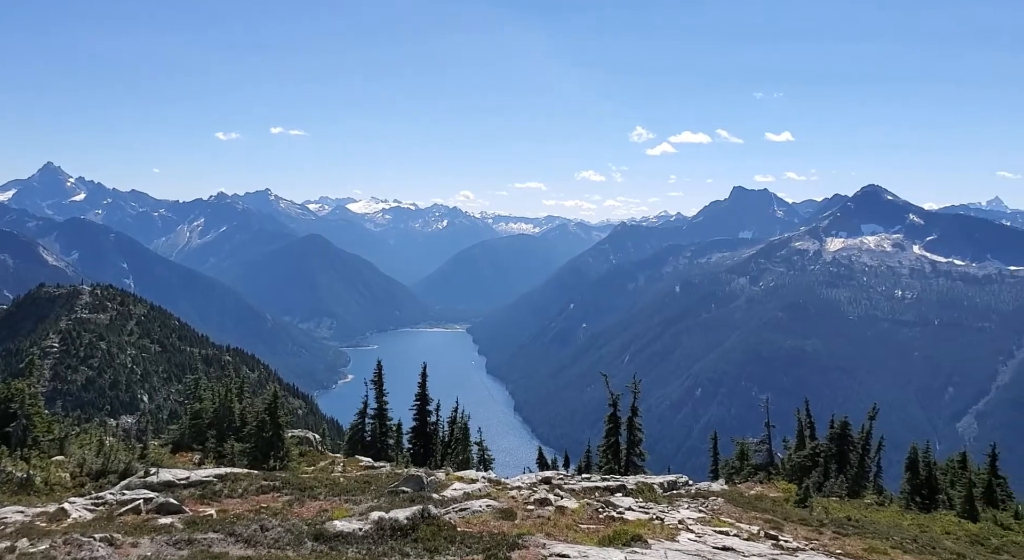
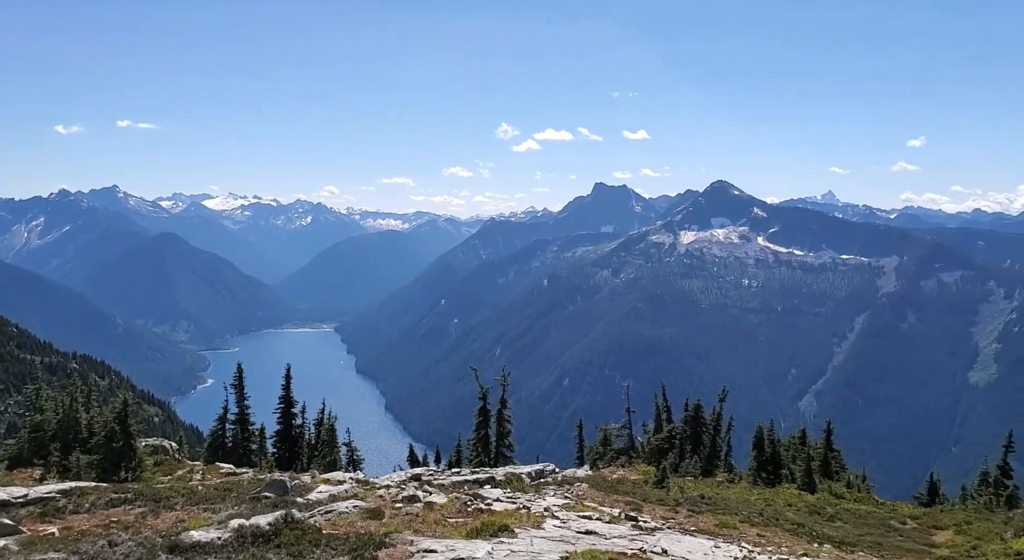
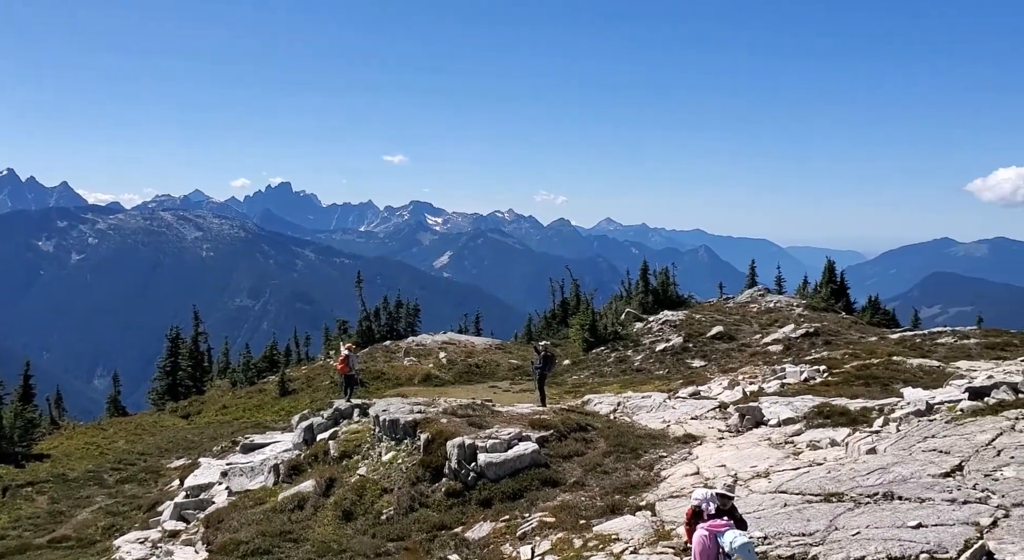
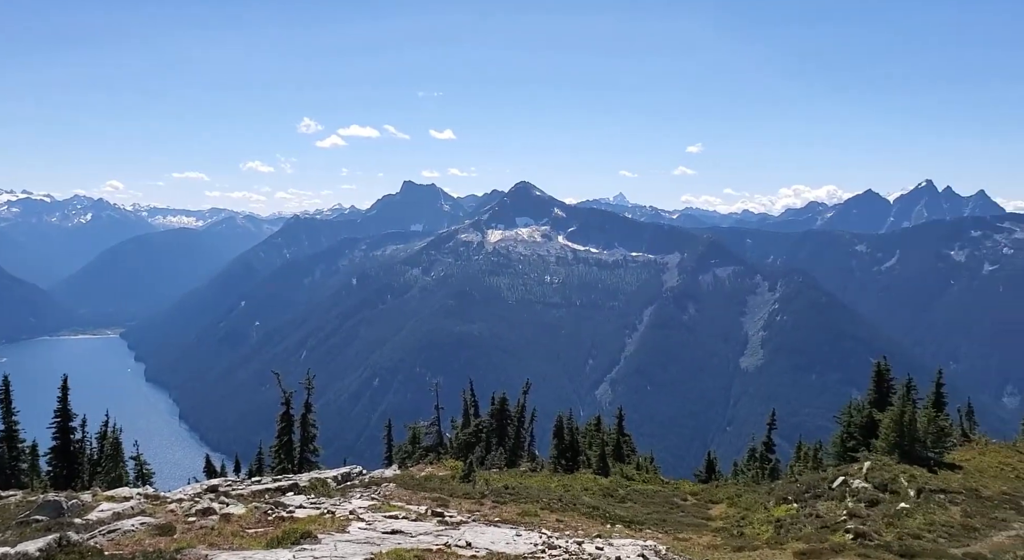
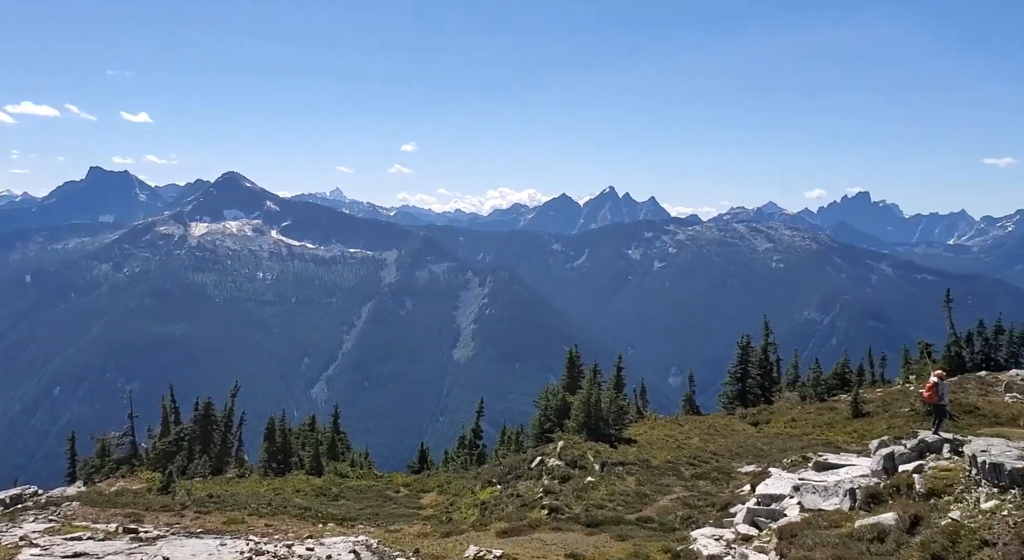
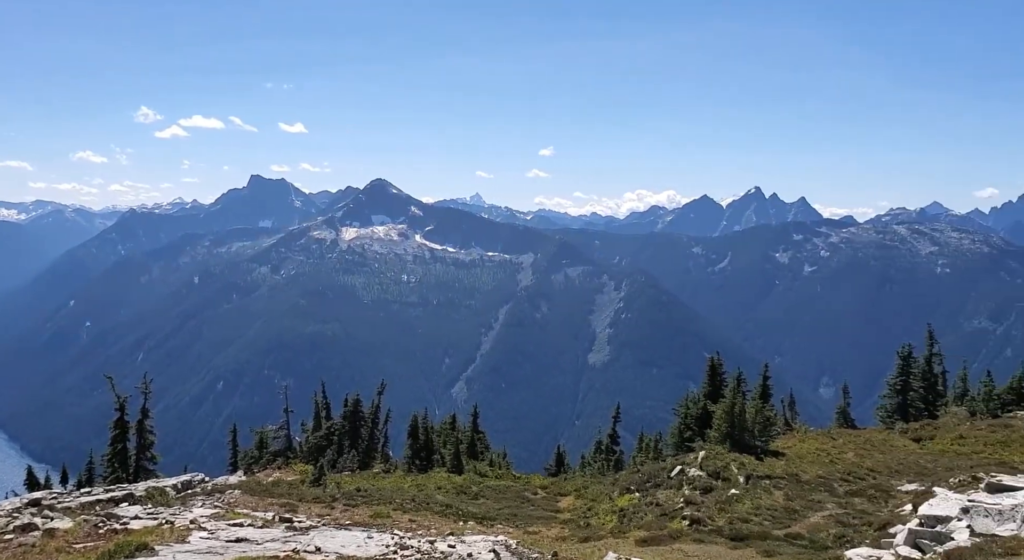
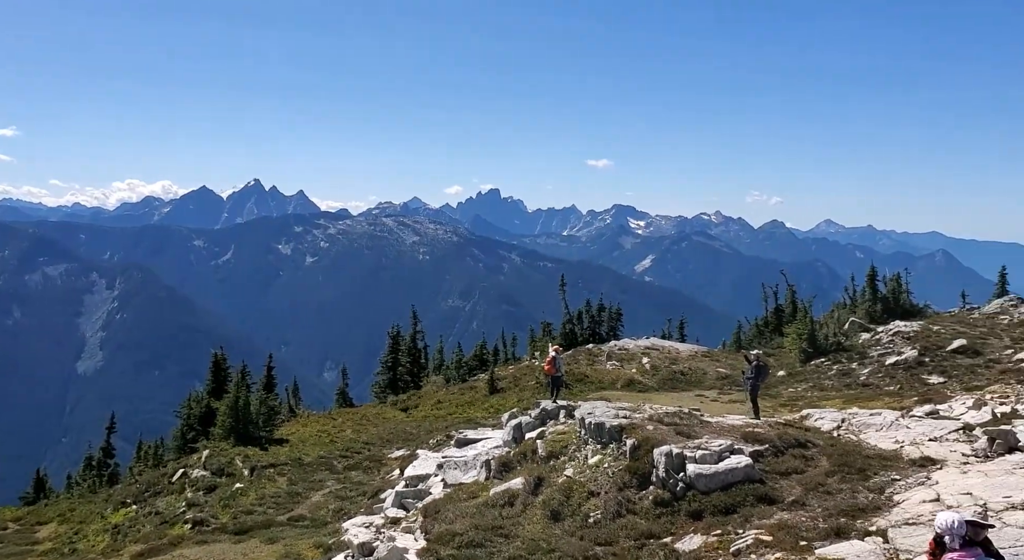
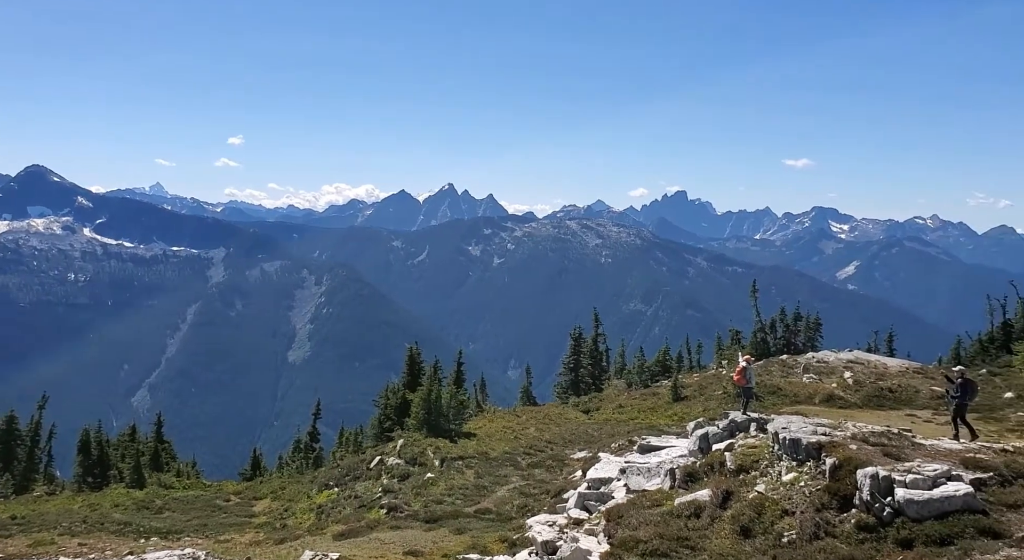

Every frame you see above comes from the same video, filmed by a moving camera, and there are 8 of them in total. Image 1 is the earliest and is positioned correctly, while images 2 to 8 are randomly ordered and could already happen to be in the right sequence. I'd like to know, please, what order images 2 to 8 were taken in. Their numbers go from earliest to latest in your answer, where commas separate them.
2, 4, 6, 5, 8, 7, 3
